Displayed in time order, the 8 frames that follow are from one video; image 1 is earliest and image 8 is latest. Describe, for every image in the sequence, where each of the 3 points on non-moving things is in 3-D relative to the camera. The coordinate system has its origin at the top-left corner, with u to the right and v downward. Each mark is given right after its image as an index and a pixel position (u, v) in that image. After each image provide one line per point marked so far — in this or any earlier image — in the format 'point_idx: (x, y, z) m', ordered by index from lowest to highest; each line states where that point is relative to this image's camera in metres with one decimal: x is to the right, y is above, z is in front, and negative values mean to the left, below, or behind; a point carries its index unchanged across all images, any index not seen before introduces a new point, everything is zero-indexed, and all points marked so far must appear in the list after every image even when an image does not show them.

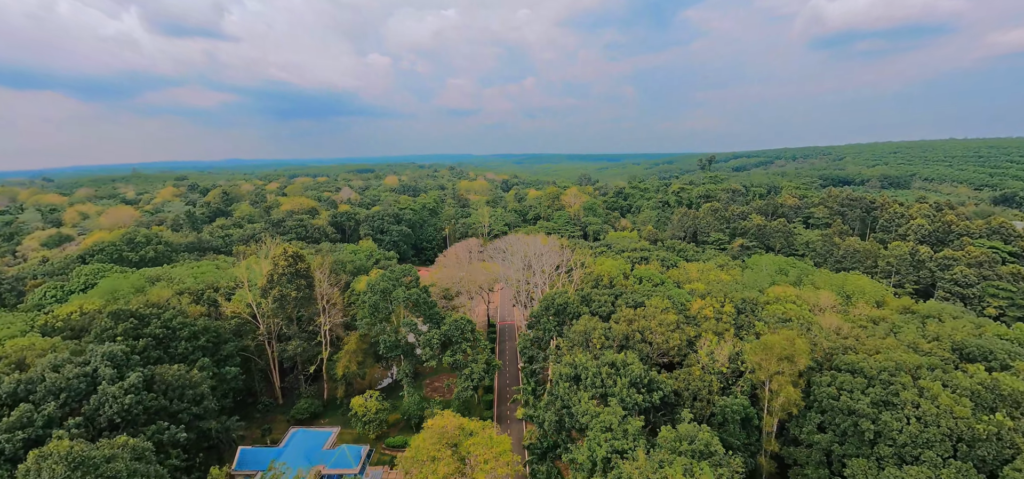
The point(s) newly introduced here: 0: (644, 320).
0: (+5.2, -3.3, +15.8) m
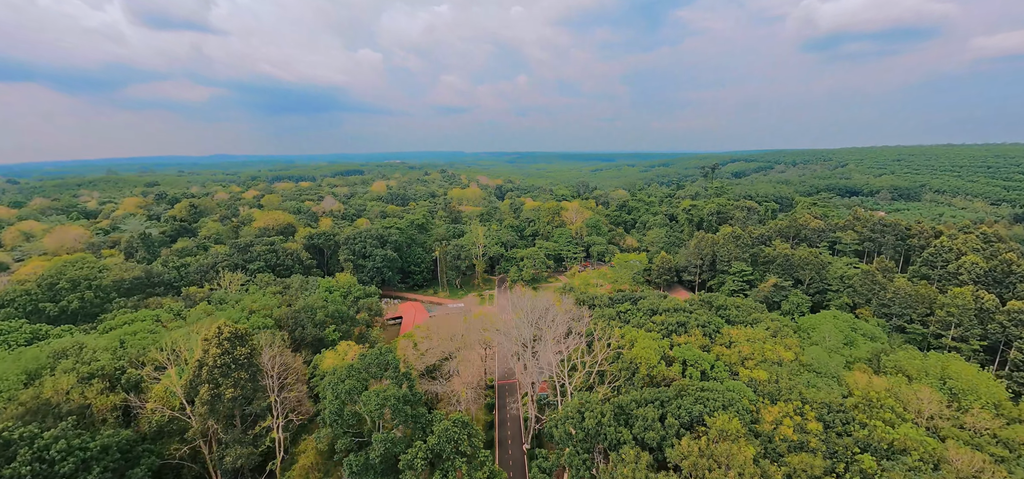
0: (+5.6, -6.2, +11.3) m
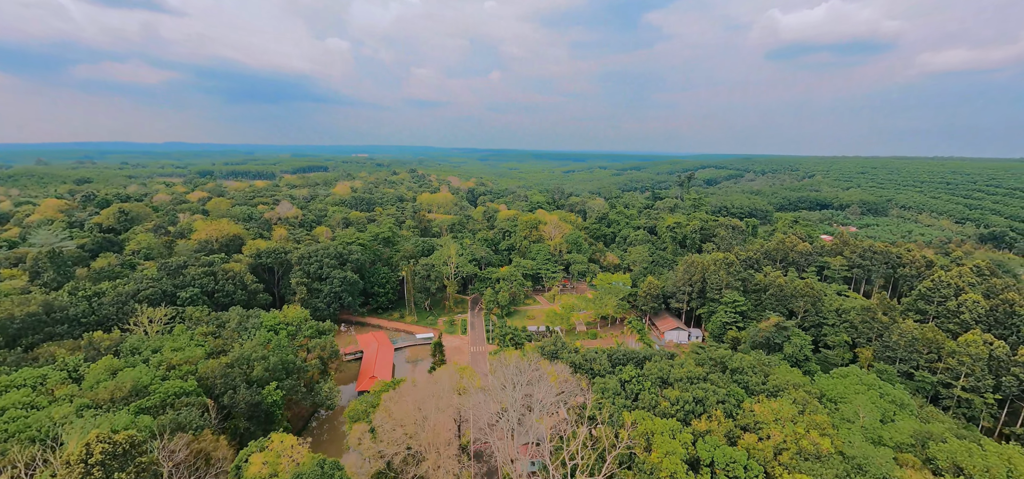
0: (+5.5, -8.6, +8.1) m
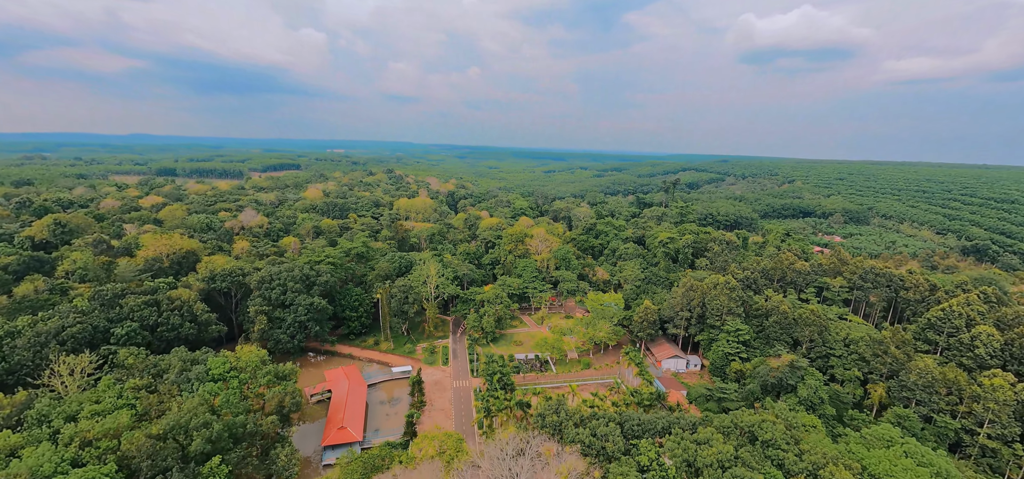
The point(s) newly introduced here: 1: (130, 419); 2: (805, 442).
0: (+5.8, -10.7, +5.4) m
1: (-17.7, -8.3, +19.0) m
2: (+11.8, -8.3, +16.5) m
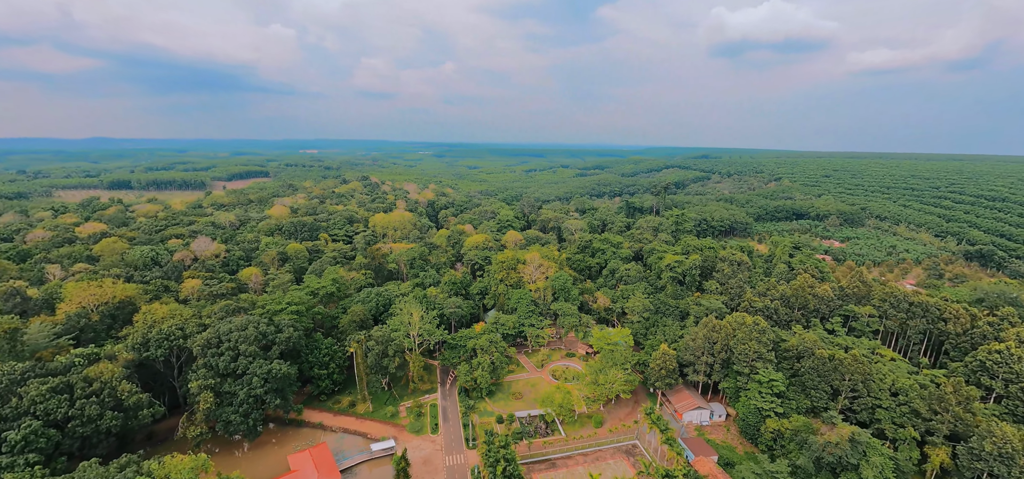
0: (+7.3, -13.9, +0.9) m
1: (-17.0, -12.2, +13.3) m
2: (+12.6, -11.1, +12.3) m
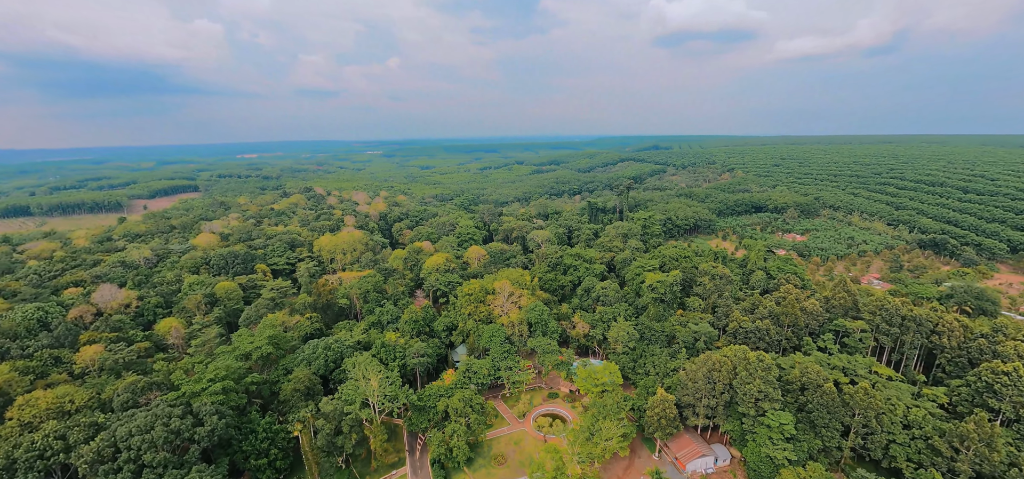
0: (+9.4, -16.7, -2.6) m
1: (-16.1, -16.5, +7.3) m
2: (+13.3, -13.5, +9.3) m
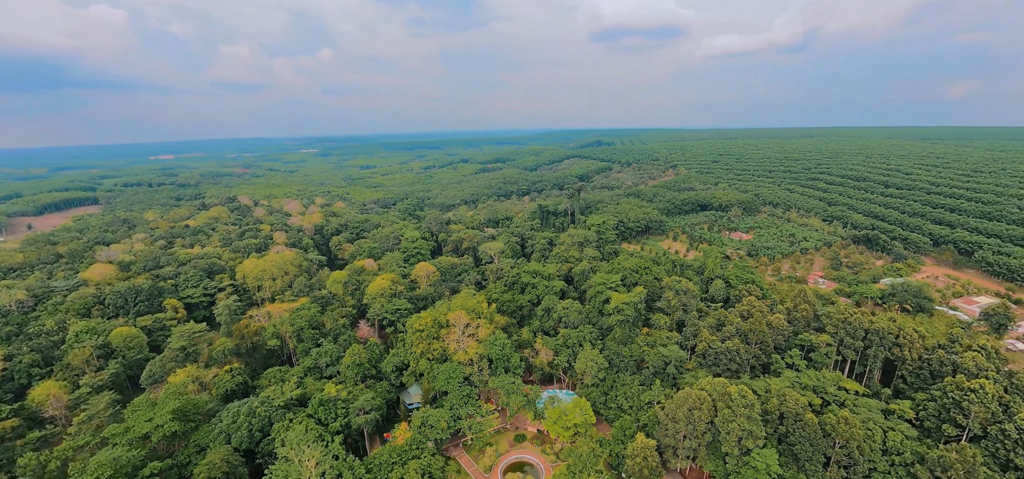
0: (+11.4, -18.9, -4.7) m
1: (-15.1, -20.0, +2.0) m
2: (+13.6, -15.4, +7.5) m
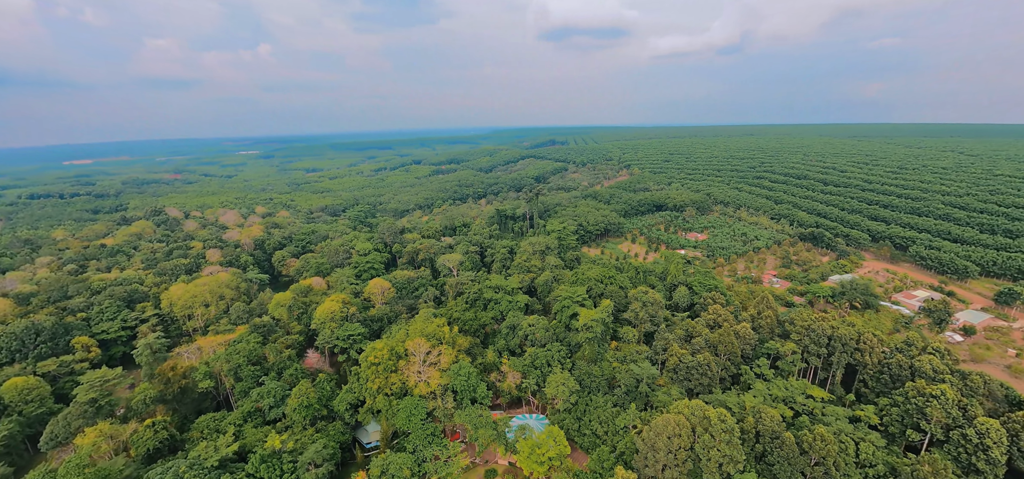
0: (+13.1, -20.2, -5.6) m
1: (-13.9, -22.2, -1.7) m
2: (+13.9, -16.6, +6.7) m
